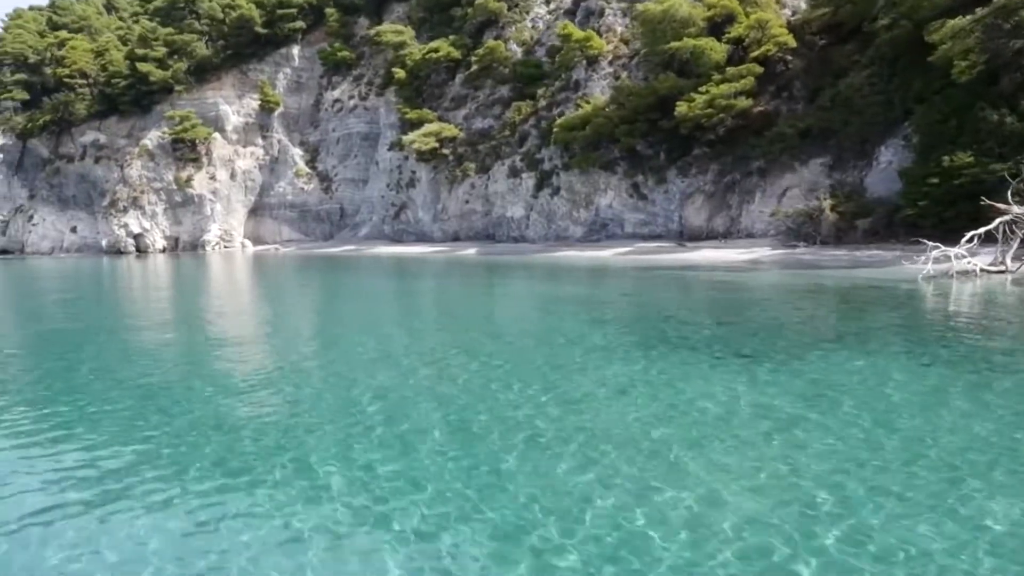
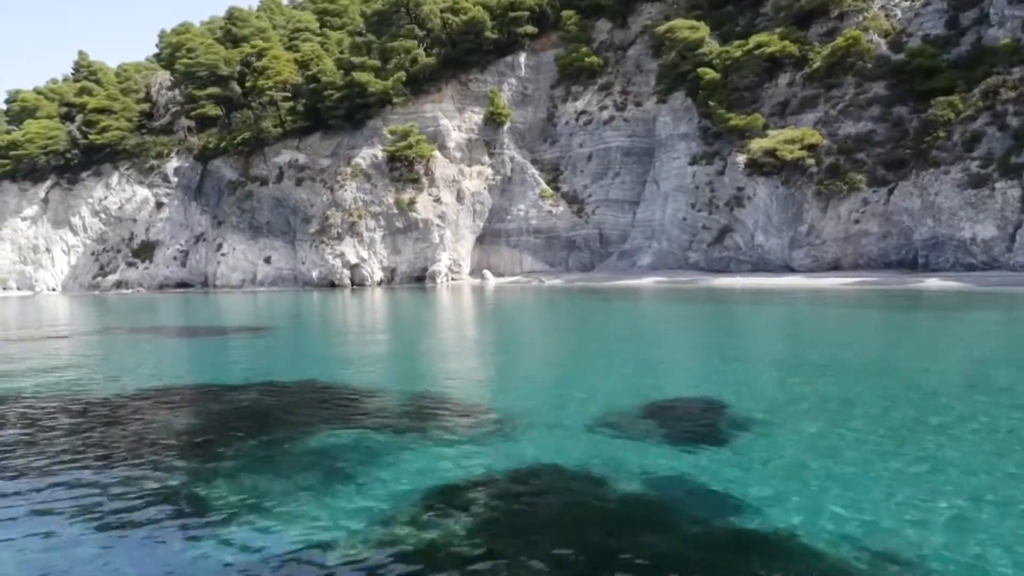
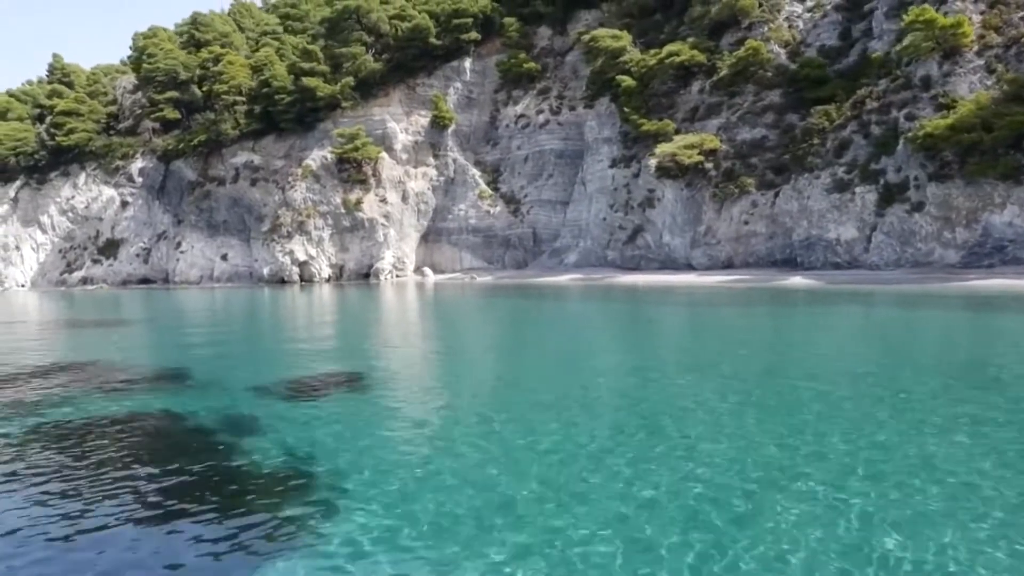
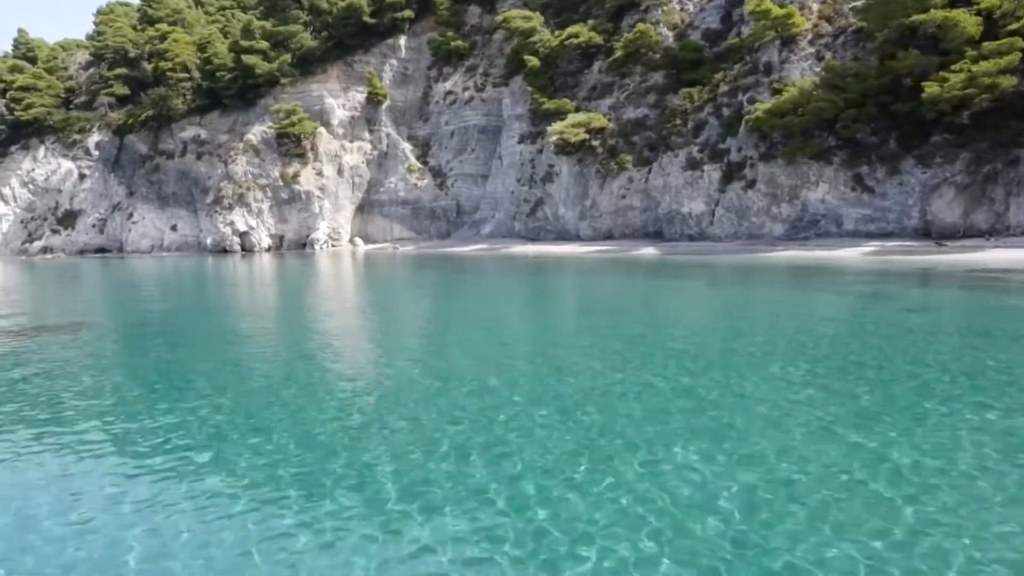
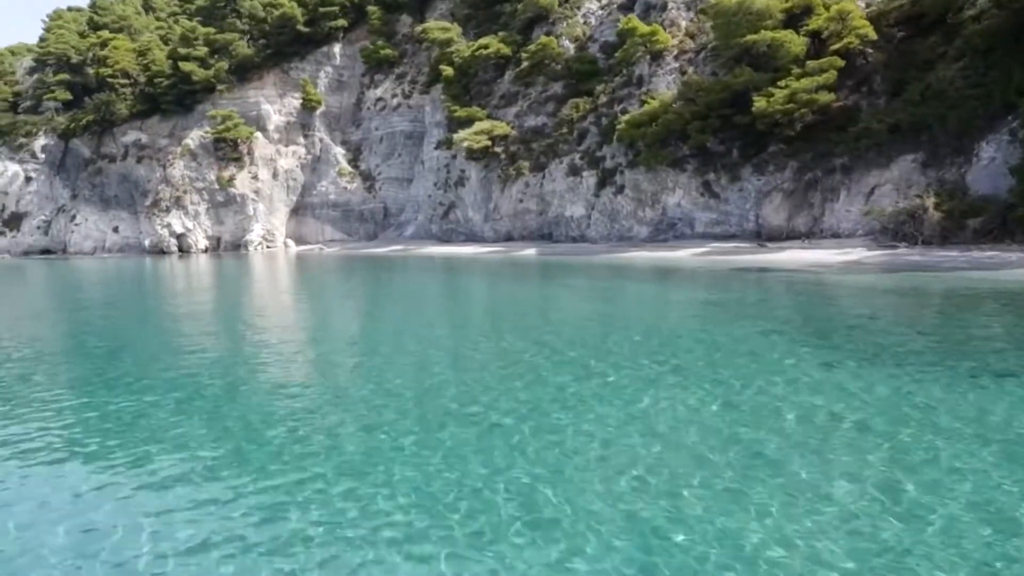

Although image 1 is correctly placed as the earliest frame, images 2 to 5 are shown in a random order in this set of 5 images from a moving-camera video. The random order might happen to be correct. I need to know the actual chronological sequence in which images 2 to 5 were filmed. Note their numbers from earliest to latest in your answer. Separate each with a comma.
5, 4, 3, 2
